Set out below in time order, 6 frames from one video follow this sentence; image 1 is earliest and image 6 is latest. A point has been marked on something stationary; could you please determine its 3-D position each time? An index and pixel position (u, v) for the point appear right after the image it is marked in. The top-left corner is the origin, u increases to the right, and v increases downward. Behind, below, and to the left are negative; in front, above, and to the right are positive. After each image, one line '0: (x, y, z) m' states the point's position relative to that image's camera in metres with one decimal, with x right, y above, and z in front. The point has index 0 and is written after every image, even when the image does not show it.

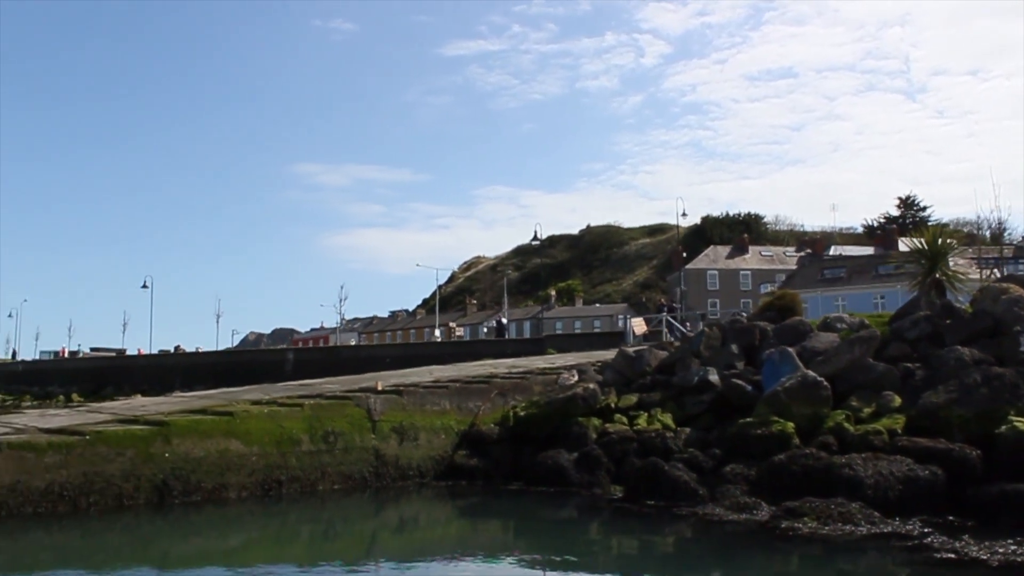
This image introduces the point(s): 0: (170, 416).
0: (-3.6, -1.4, +12.7) m
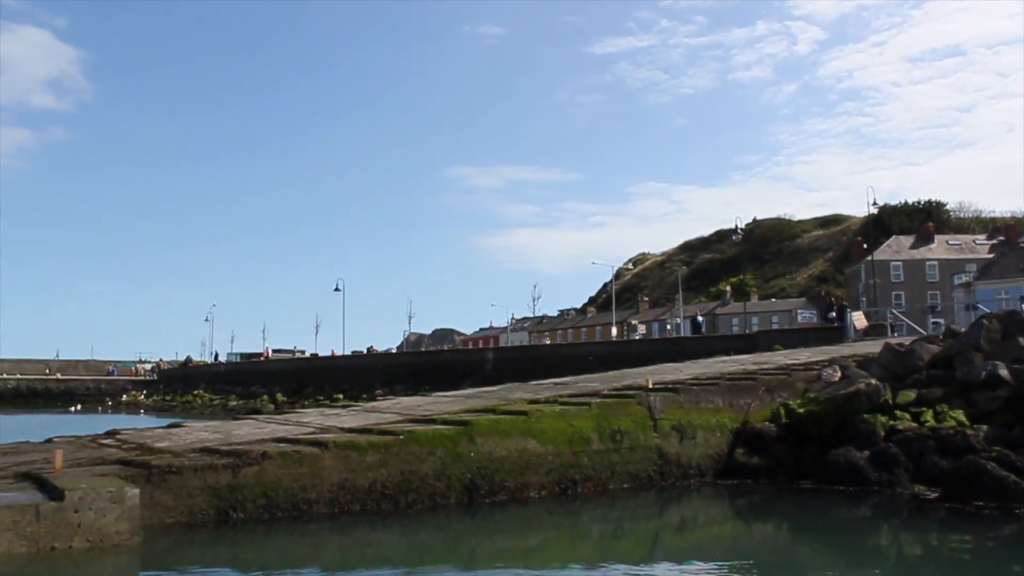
0: (-0.4, -1.4, +12.8) m
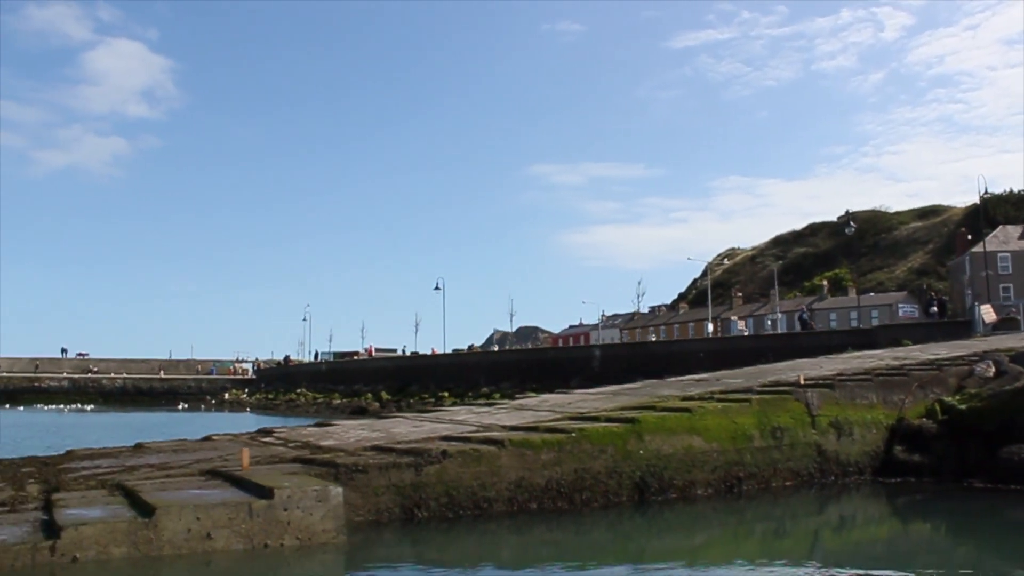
0: (+1.3, -1.4, +12.7) m
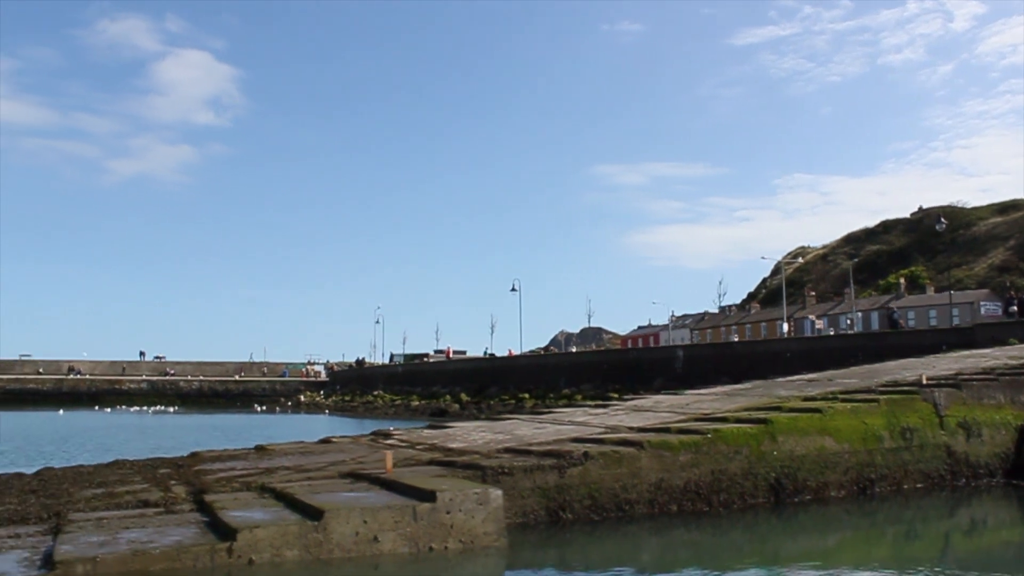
0: (+2.7, -1.3, +12.5) m
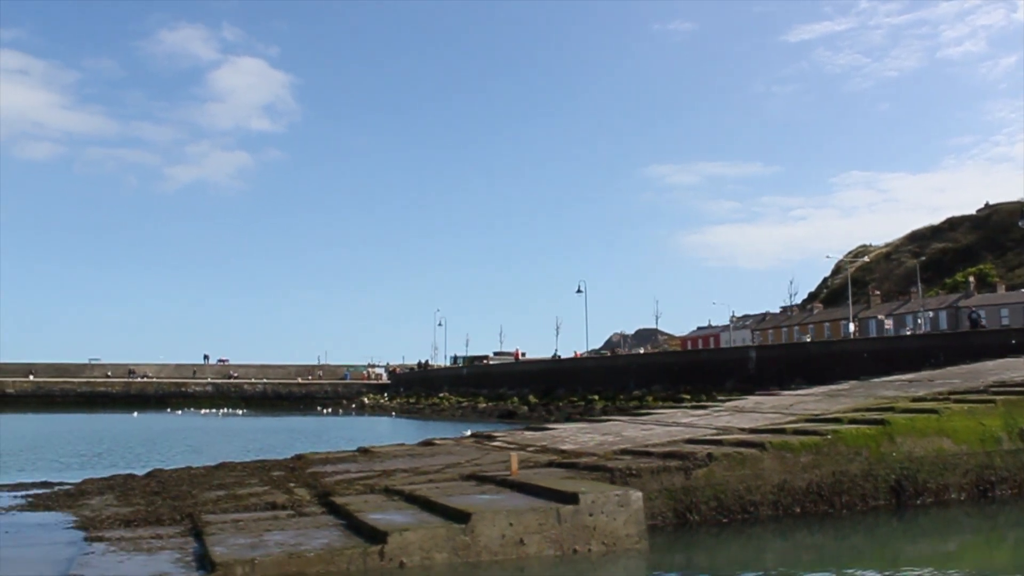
0: (+3.9, -1.3, +12.3) m
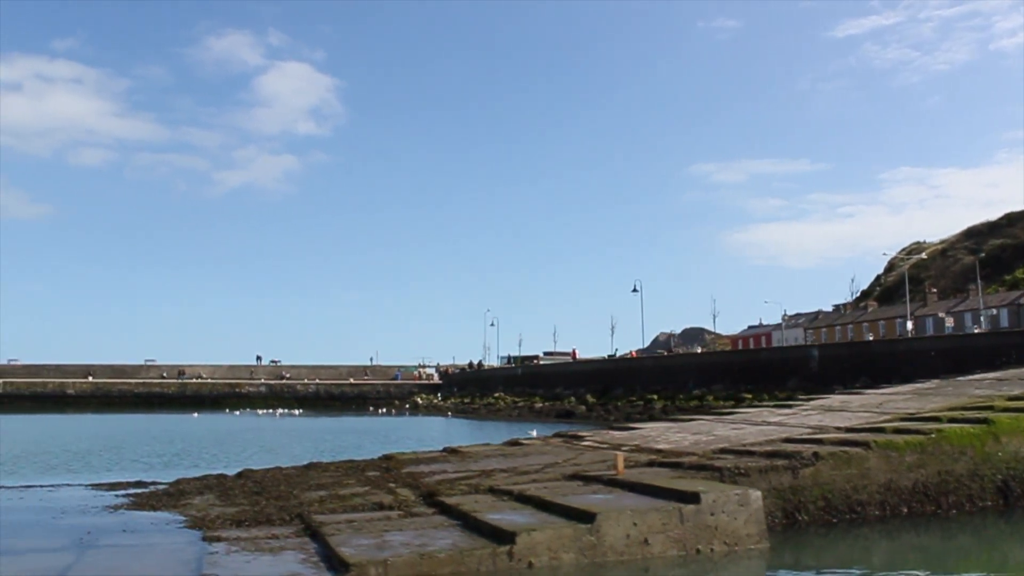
0: (+4.8, -1.3, +12.0) m
